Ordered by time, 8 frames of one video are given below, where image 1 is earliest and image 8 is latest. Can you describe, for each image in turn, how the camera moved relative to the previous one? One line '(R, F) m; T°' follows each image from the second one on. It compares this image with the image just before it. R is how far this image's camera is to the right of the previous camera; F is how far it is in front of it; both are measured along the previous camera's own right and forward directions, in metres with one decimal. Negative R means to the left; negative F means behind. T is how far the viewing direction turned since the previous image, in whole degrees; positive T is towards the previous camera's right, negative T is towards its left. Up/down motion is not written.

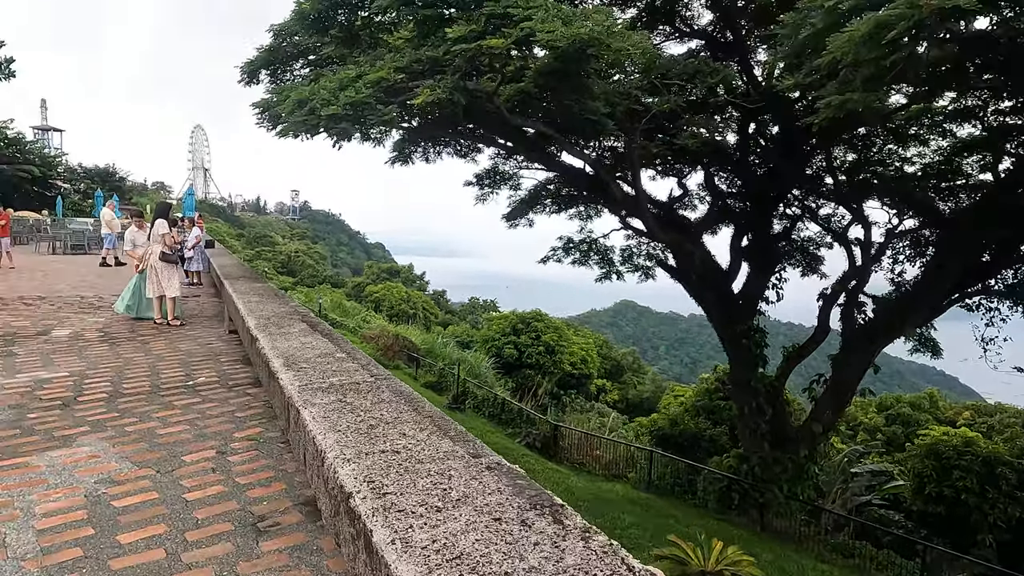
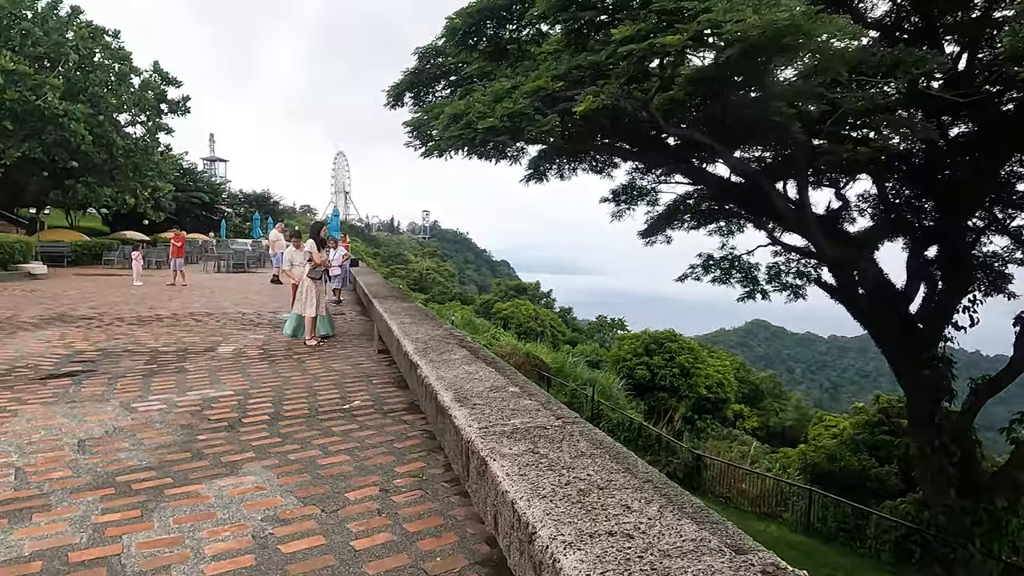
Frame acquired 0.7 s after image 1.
(-0.3, +0.4) m; -11°
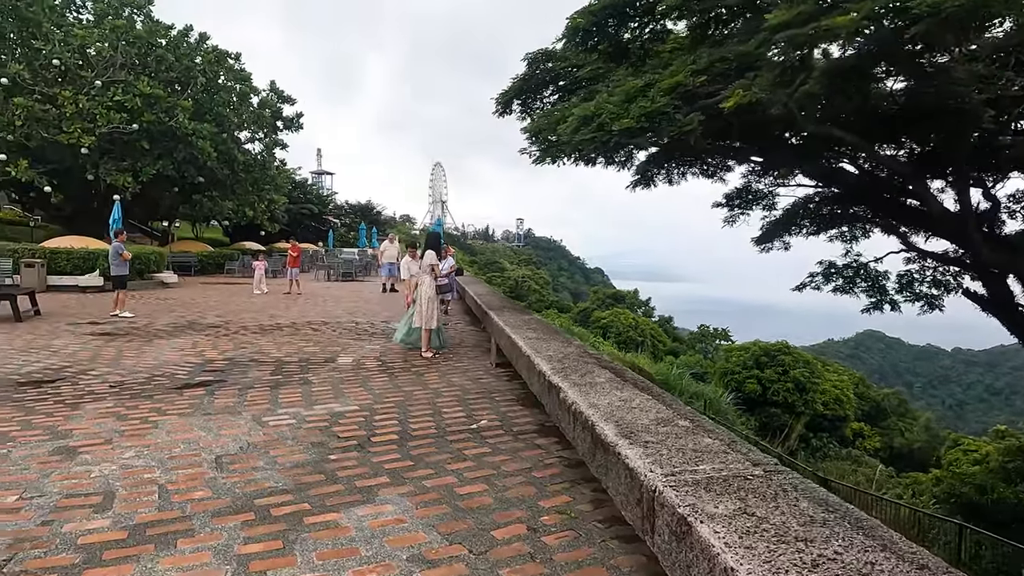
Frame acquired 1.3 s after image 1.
(-0.3, +0.3) m; -8°
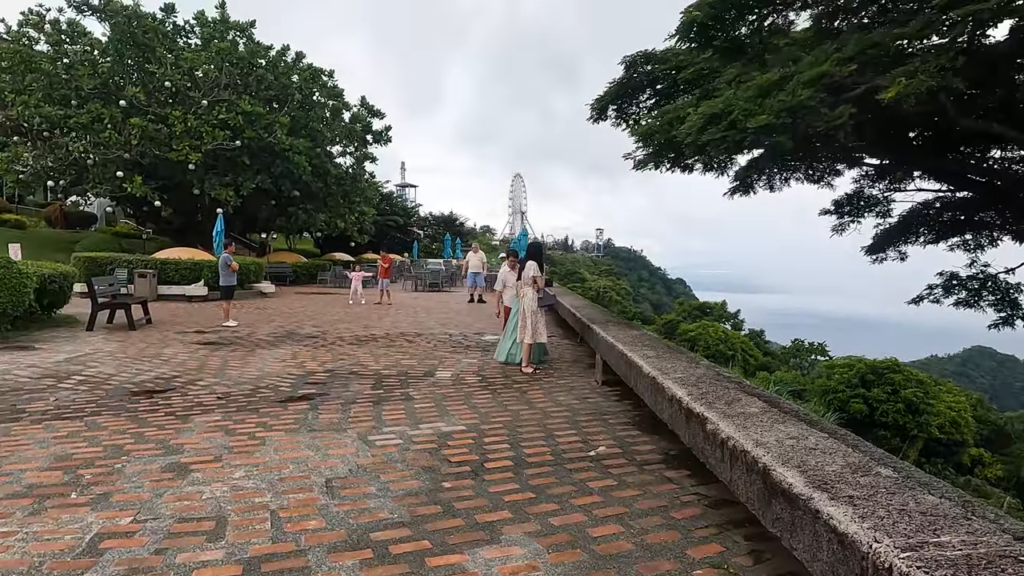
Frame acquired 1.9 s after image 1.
(-0.3, +0.4) m; -7°
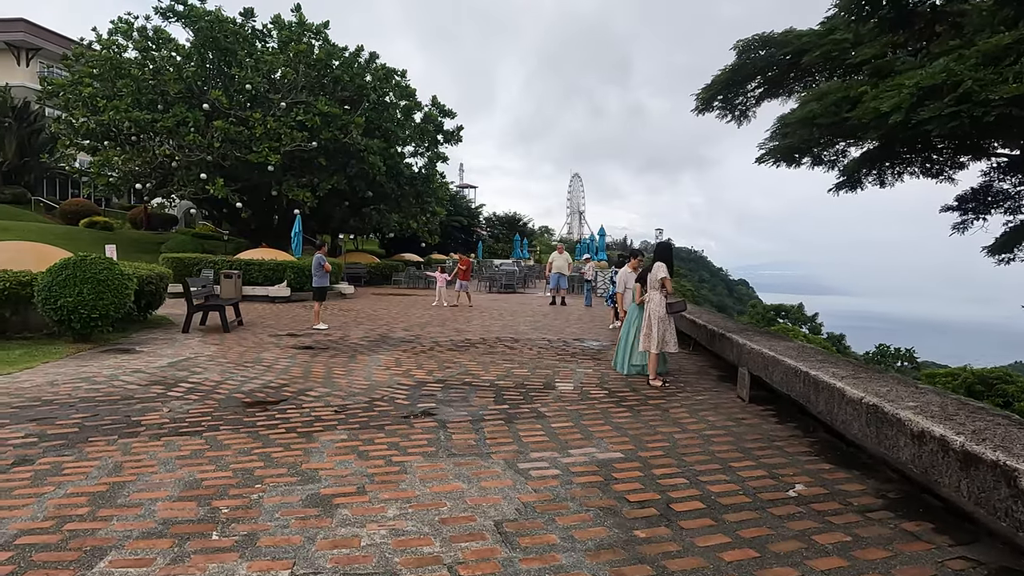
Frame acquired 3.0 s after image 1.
(-0.7, +0.6) m; -5°
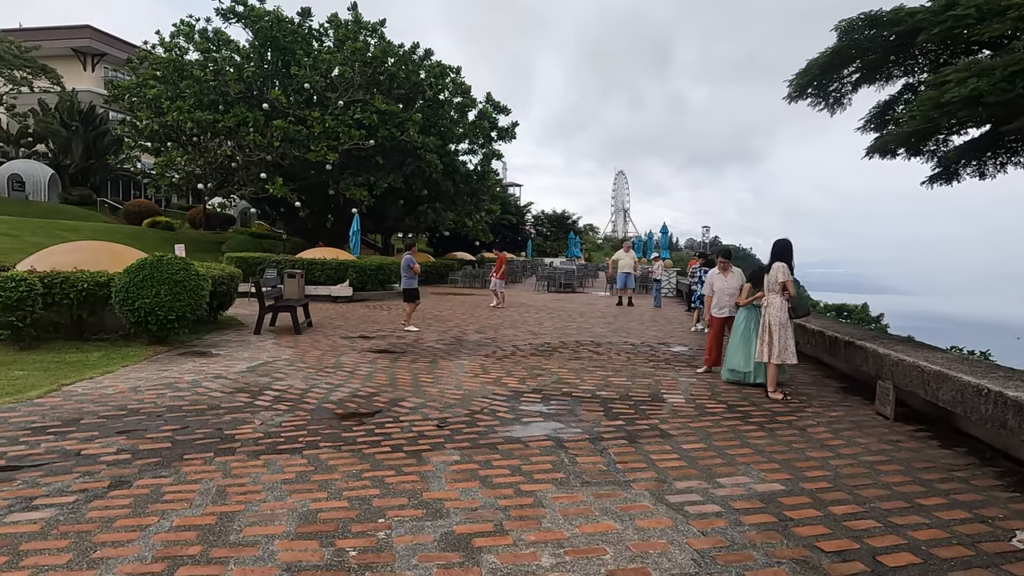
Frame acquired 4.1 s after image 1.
(-0.6, +0.5) m; -4°
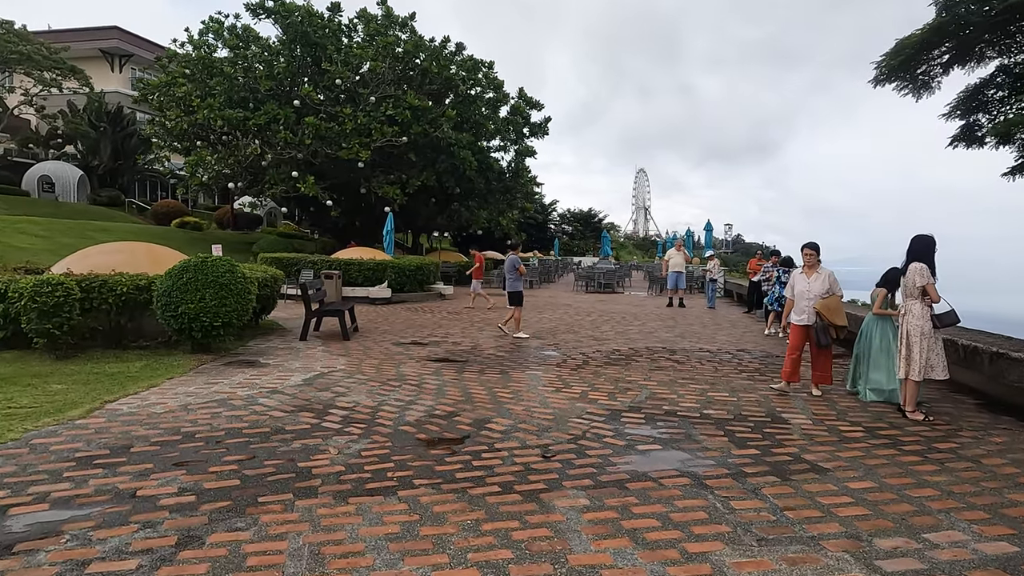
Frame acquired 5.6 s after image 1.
(-0.6, +0.7) m; -2°
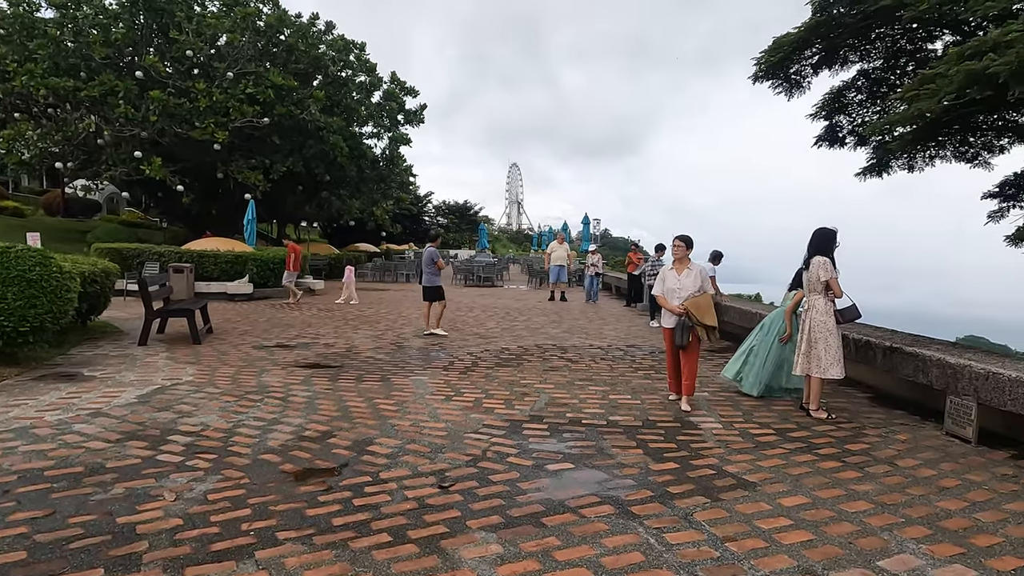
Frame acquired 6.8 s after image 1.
(-0.1, +0.7) m; +11°
